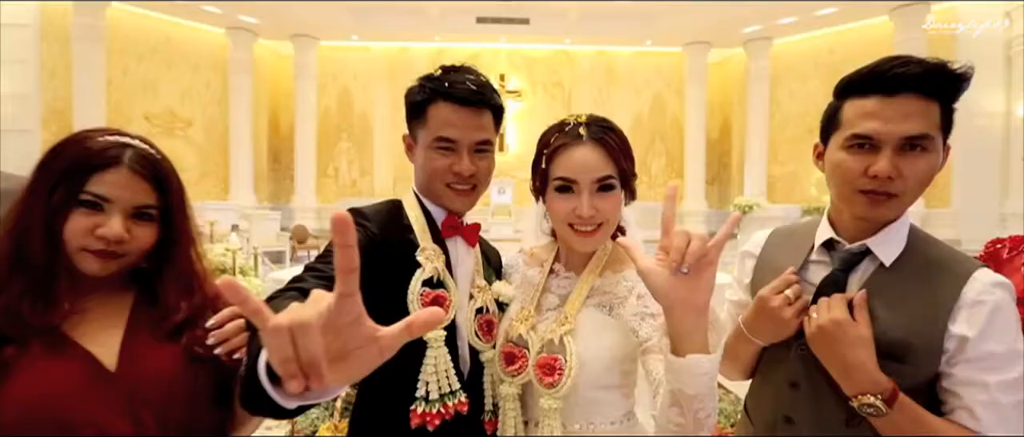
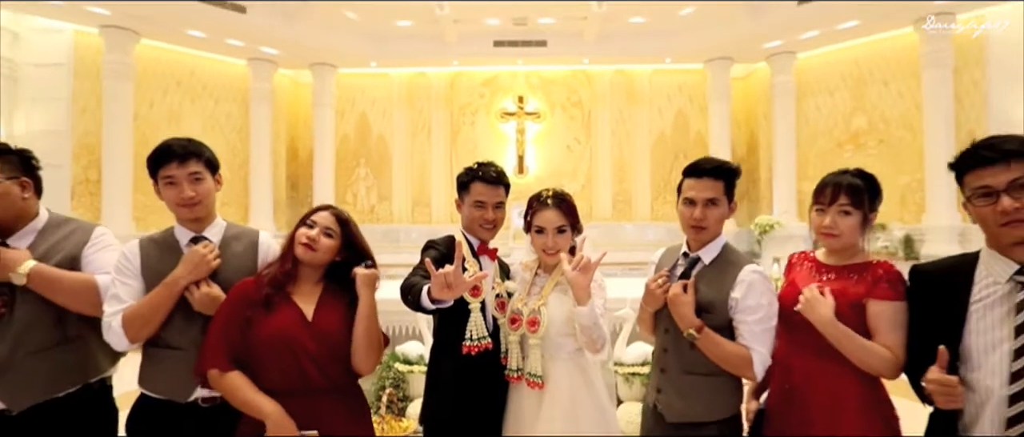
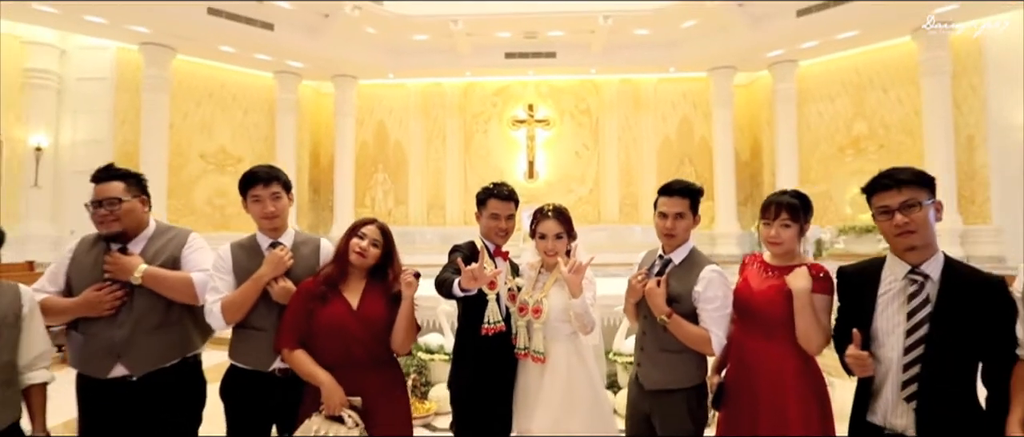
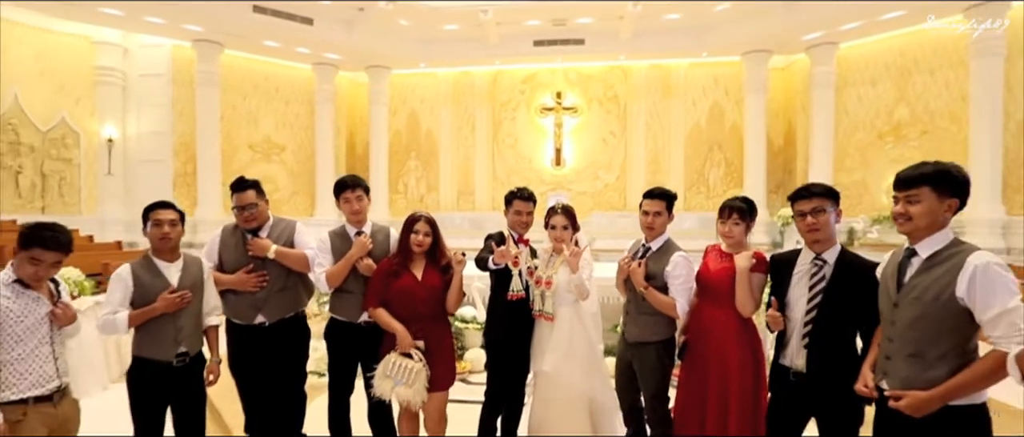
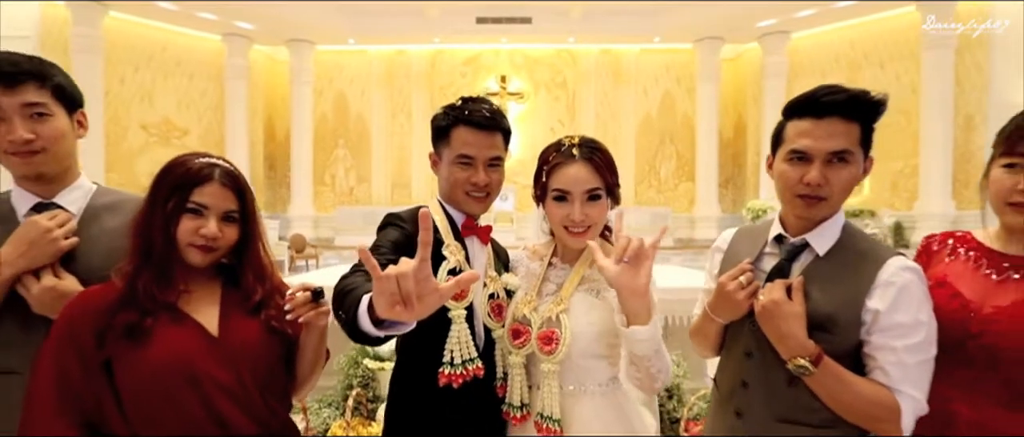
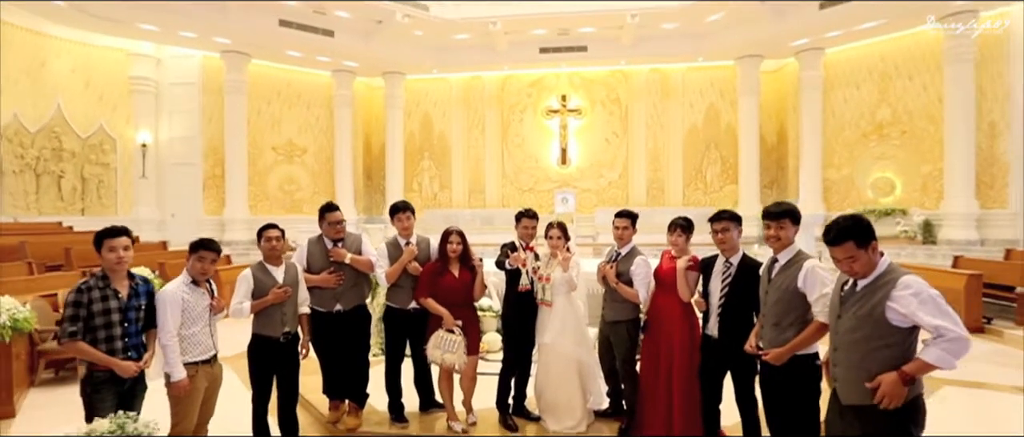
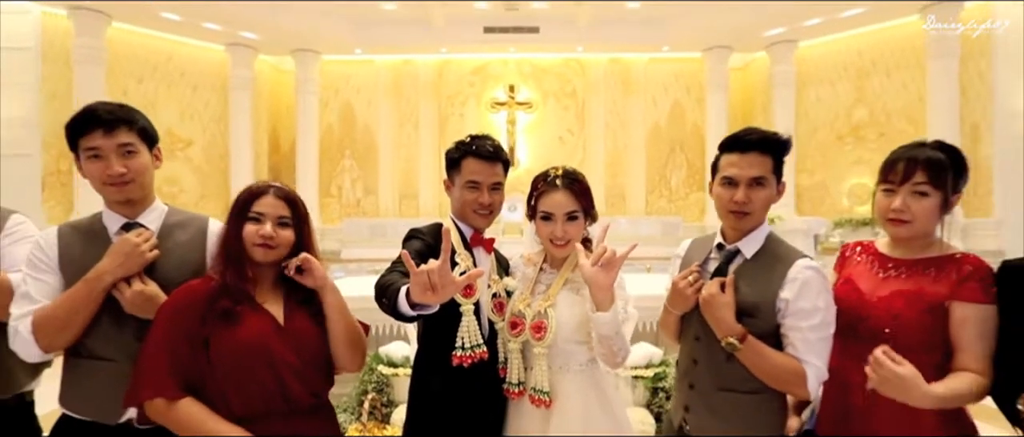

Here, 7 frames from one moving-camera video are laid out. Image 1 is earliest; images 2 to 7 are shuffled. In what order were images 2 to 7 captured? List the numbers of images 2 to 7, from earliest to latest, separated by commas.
5, 7, 2, 3, 4, 6
